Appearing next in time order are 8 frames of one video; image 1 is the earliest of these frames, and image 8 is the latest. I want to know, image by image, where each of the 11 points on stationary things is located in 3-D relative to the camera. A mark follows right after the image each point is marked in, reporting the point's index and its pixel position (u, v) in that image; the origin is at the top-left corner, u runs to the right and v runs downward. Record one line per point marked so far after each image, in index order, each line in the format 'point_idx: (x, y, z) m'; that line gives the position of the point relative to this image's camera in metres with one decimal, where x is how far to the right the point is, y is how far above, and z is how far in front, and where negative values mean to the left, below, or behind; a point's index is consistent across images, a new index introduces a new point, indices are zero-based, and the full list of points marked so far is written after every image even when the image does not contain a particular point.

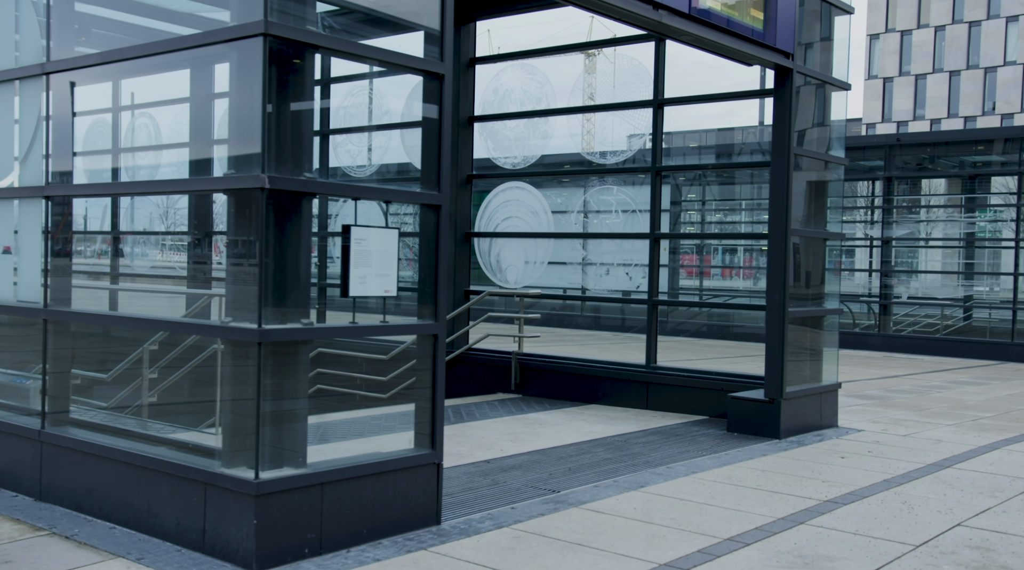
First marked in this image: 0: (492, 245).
0: (-0.2, +0.4, +12.8) m
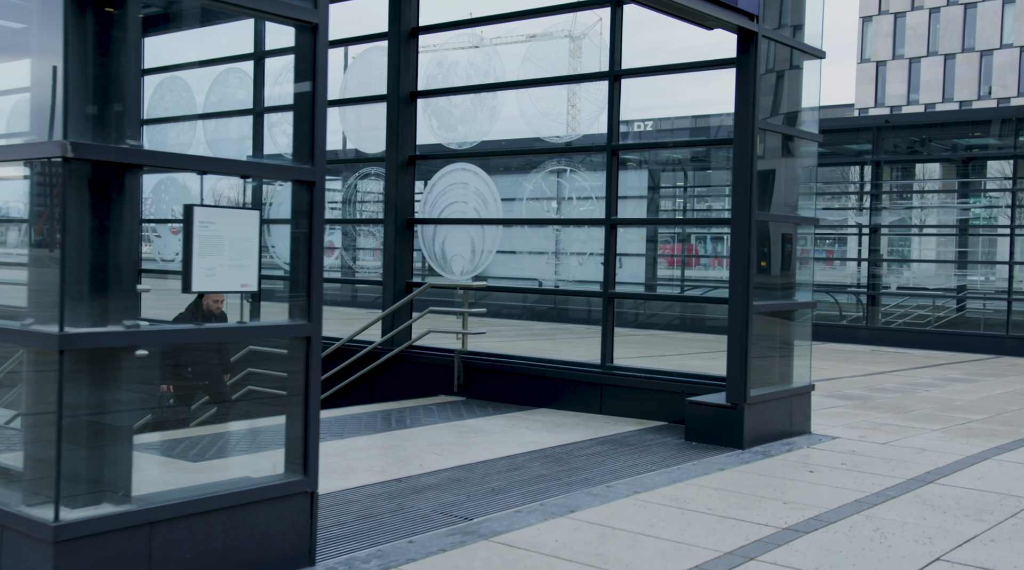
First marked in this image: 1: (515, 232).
0: (-0.8, +0.5, +11.5) m
1: (+0.1, +0.5, +11.1) m
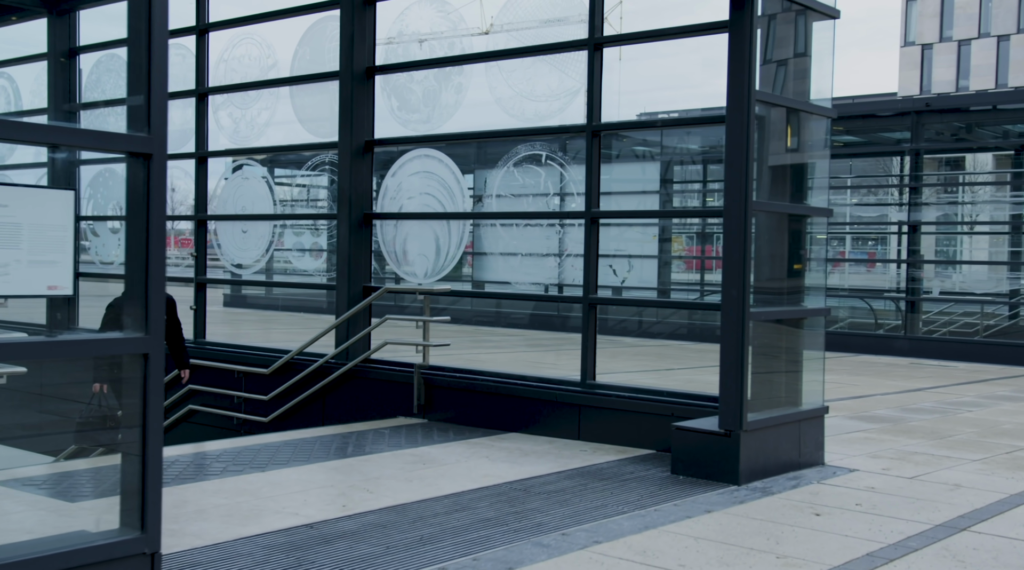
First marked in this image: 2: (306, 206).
0: (-1.0, +0.4, +10.1) m
1: (-0.2, +0.5, +9.7) m
2: (-1.4, +0.6, +10.1) m
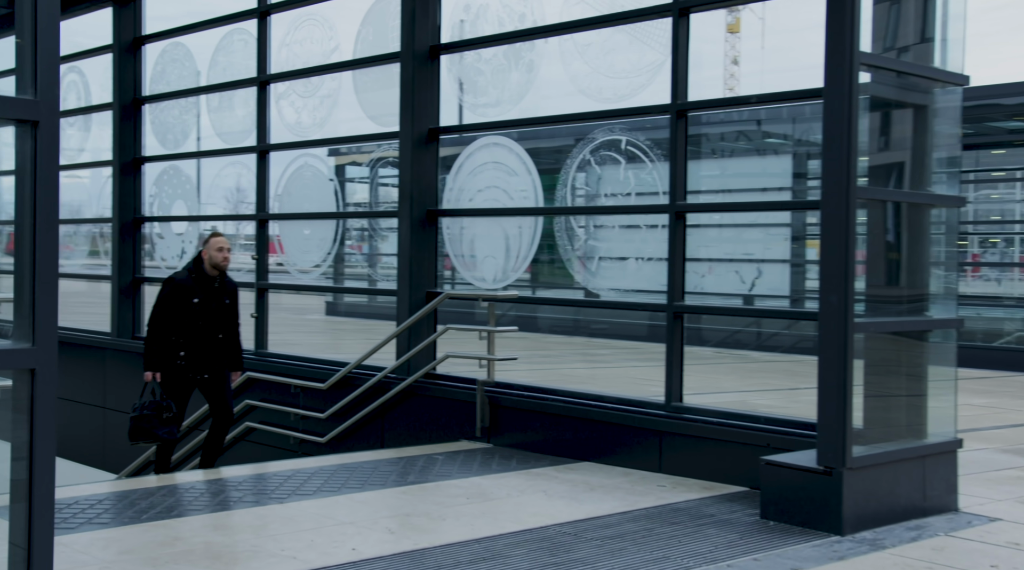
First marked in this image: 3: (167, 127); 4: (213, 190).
0: (-0.4, +0.4, +9.0) m
1: (+0.4, +0.4, +8.5) m
2: (-0.8, +0.6, +9.0) m
3: (-3.1, +1.4, +10.3) m
4: (-2.6, +0.8, +10.1) m
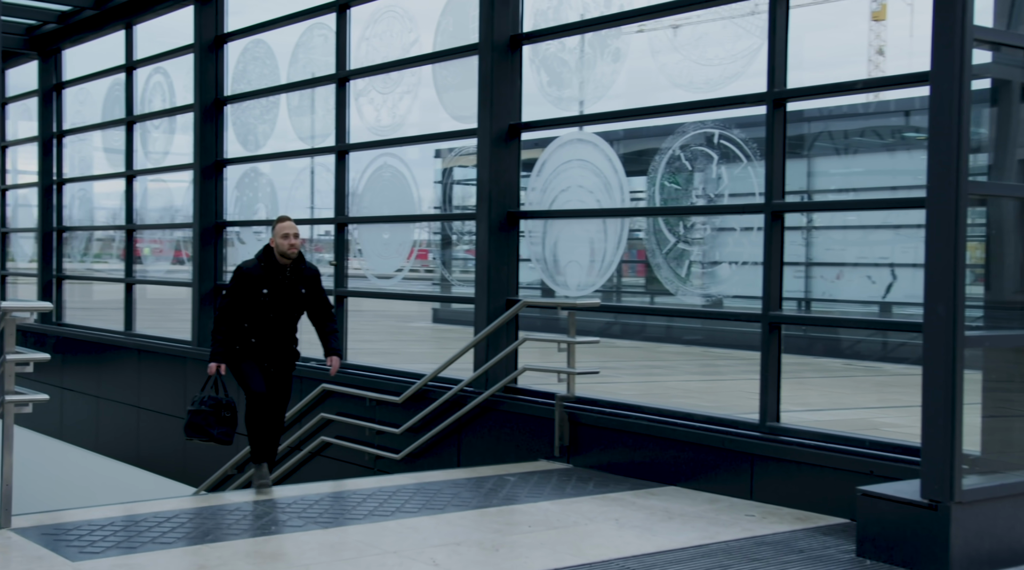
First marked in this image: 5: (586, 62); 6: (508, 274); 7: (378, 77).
0: (+0.2, +0.4, +8.4) m
1: (+0.9, +0.4, +7.8) m
2: (-0.1, +0.5, +8.4) m
3: (-2.3, +1.3, +10.1) m
4: (-1.8, +0.8, +9.8) m
5: (+0.5, +1.5, +8.2) m
6: (0.0, +0.1, +8.5) m
7: (-1.1, +1.6, +9.2) m
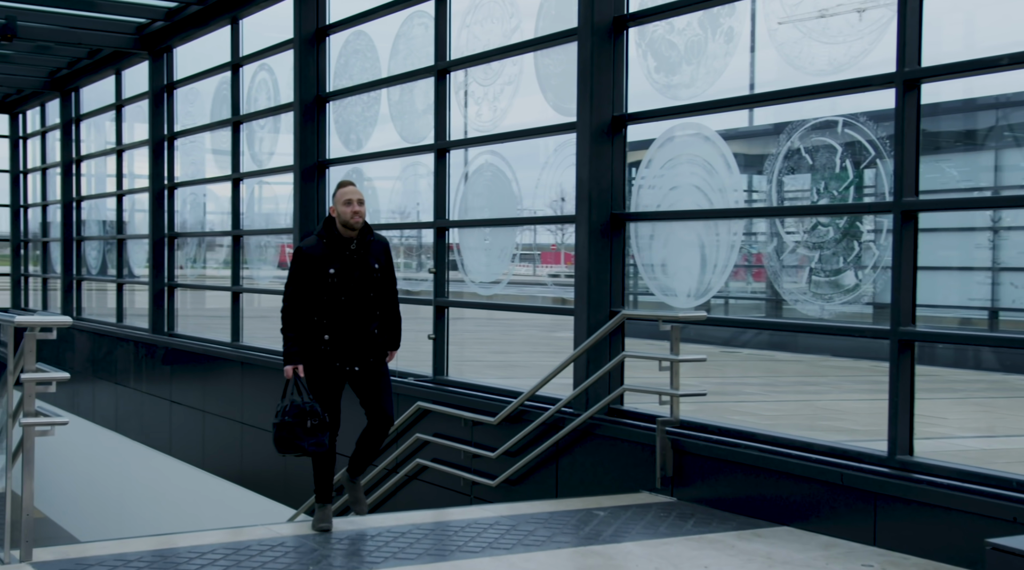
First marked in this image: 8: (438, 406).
0: (+0.9, +0.3, +7.5) m
1: (+1.5, +0.3, +6.8) m
2: (+0.5, +0.5, +7.6) m
3: (-1.3, +1.3, +9.6) m
4: (-0.9, +0.7, +9.2) m
5: (+1.1, +1.5, +7.3) m
6: (+0.6, 0.0, +7.7) m
7: (-0.2, +1.6, +8.5) m
8: (-0.5, -0.9, +8.3) m
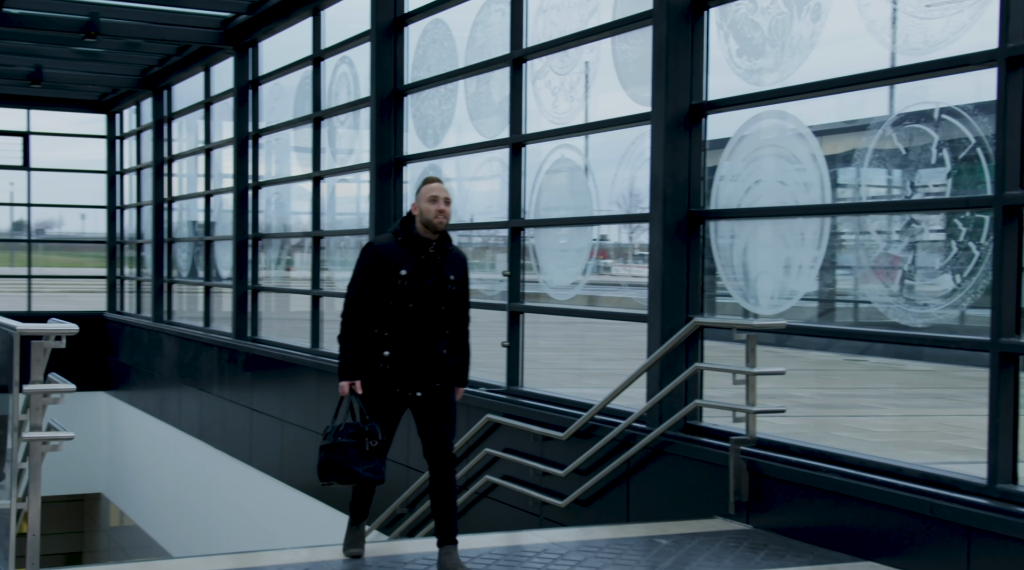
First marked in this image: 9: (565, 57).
0: (+1.3, +0.3, +6.8) m
1: (+1.8, +0.3, +6.1) m
2: (+0.9, +0.4, +7.0) m
3: (-0.6, +1.3, +9.2) m
4: (-0.3, +0.7, +8.8) m
5: (+1.5, +1.5, +6.6) m
6: (+1.1, 0.0, +7.1) m
7: (+0.3, +1.5, +8.0) m
8: (0.0, -0.9, +7.9) m
9: (+0.4, +1.5, +7.9) m
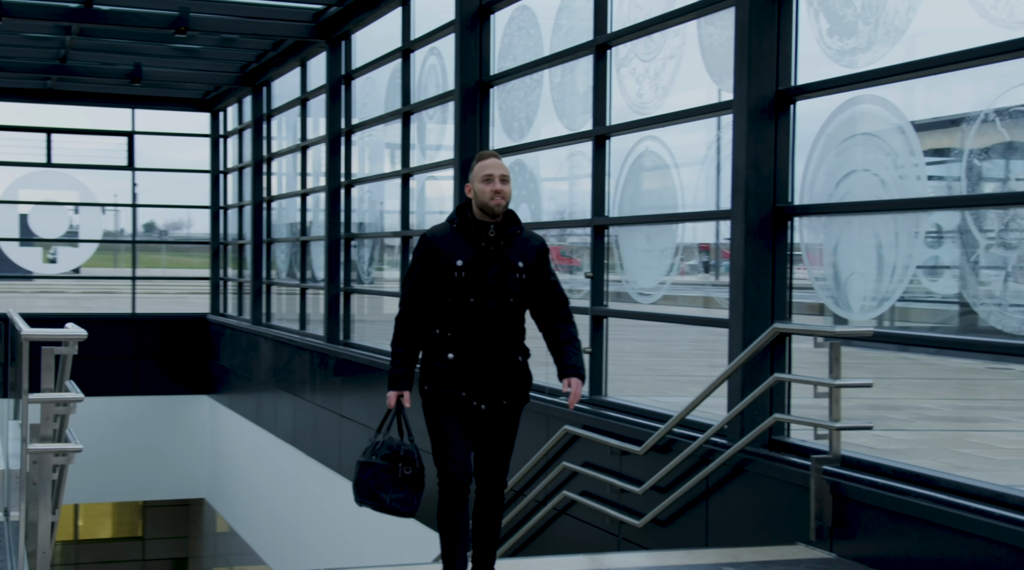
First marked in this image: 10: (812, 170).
0: (+1.6, +0.3, +6.2) m
1: (+2.0, +0.3, +5.4) m
2: (+1.3, +0.4, +6.4) m
3: (+0.1, +1.3, +8.8) m
4: (+0.4, +0.7, +8.4) m
5: (+1.8, +1.4, +5.9) m
6: (+1.5, 0.0, +6.4) m
7: (+0.8, +1.5, +7.5) m
8: (+0.5, -0.9, +7.4) m
9: (+0.9, +1.5, +7.3) m
10: (+1.6, +0.6, +6.3) m
